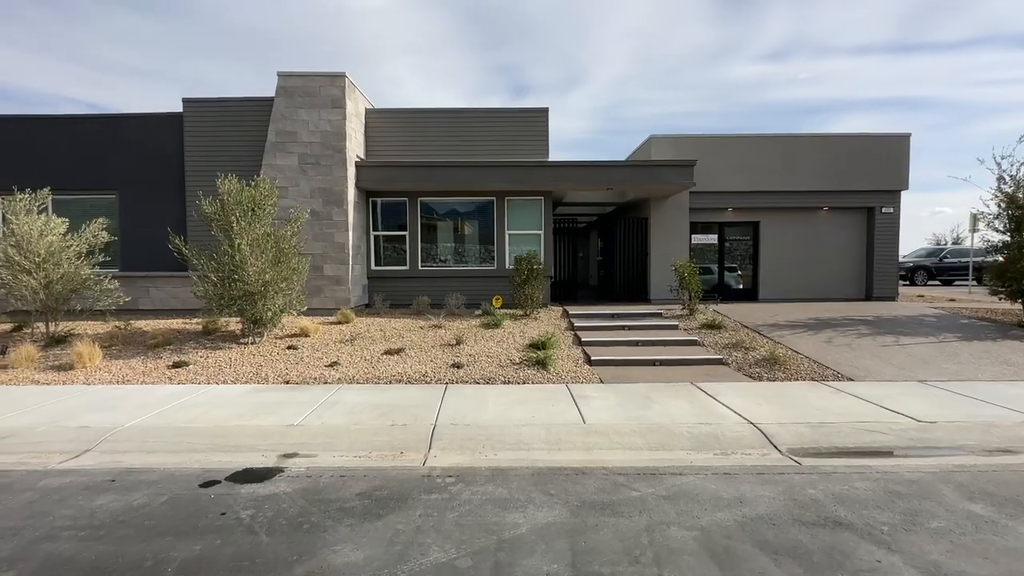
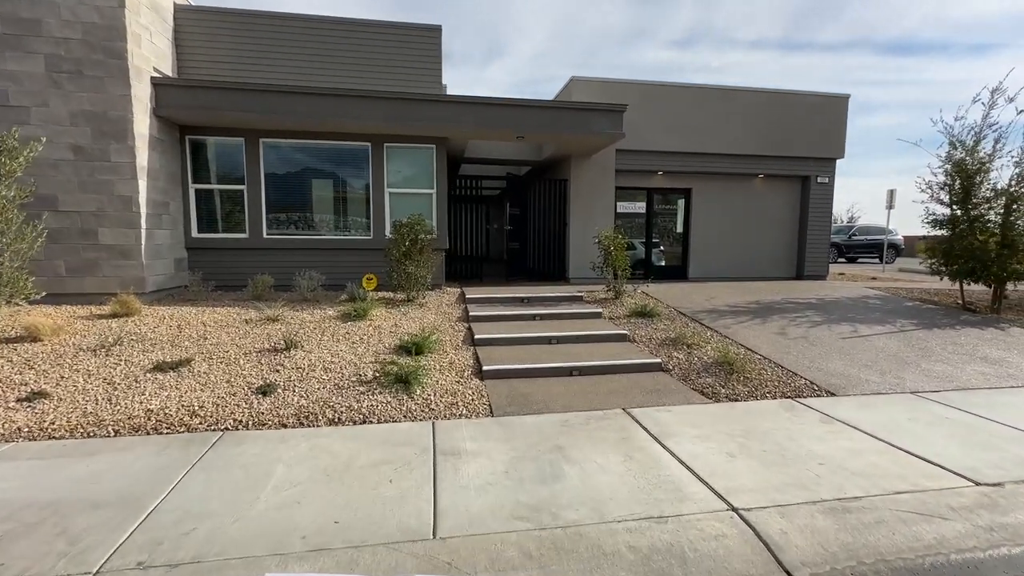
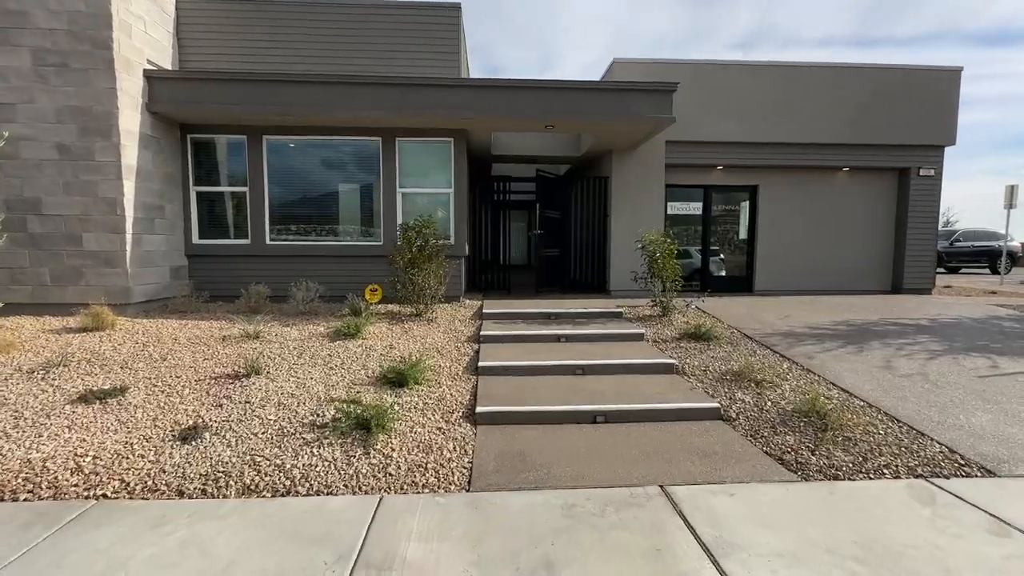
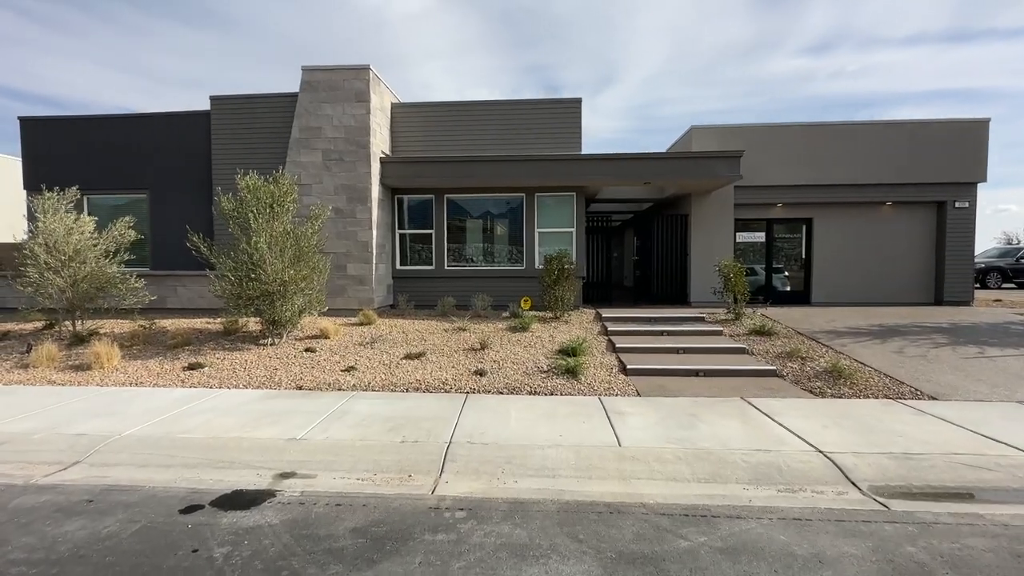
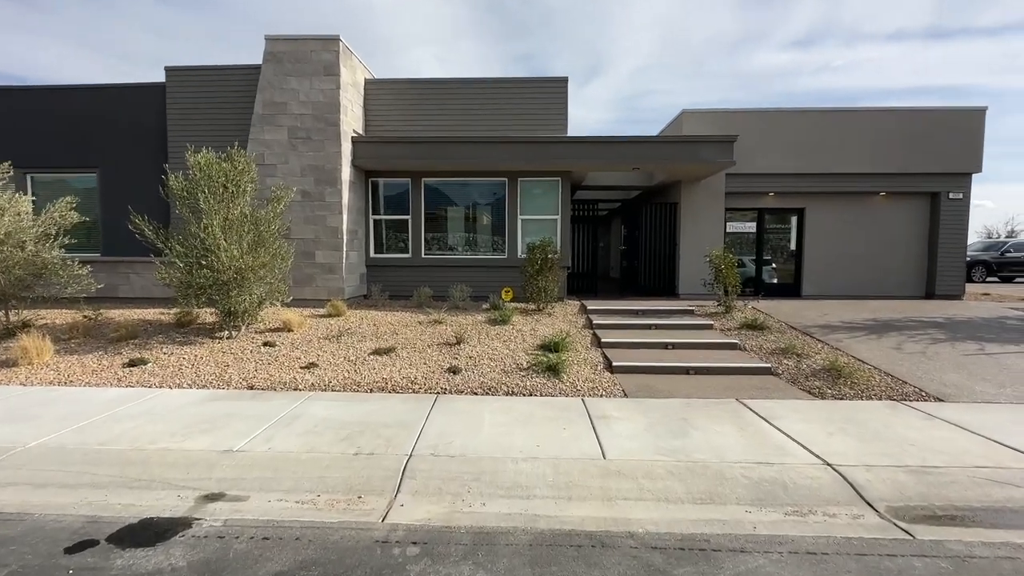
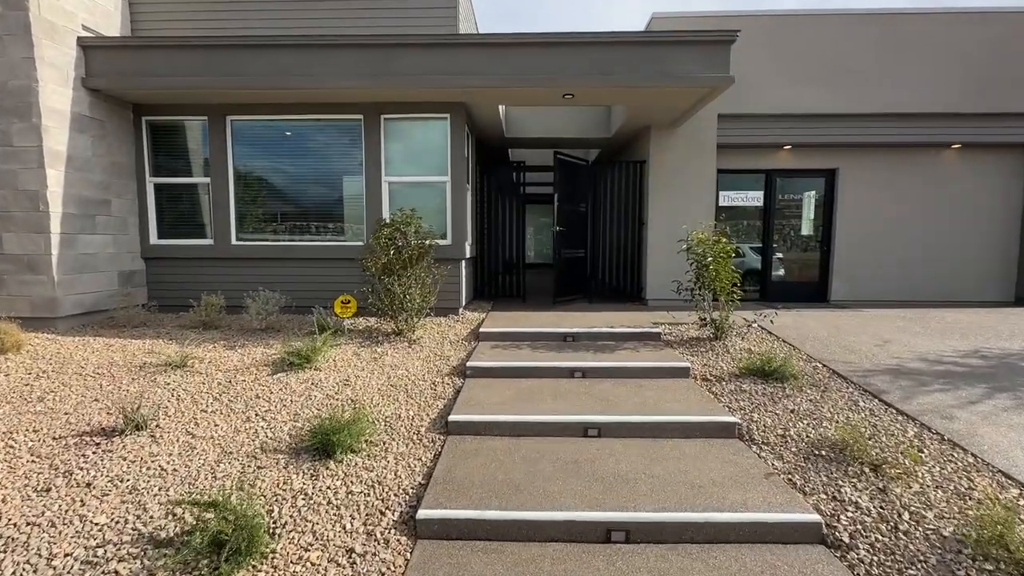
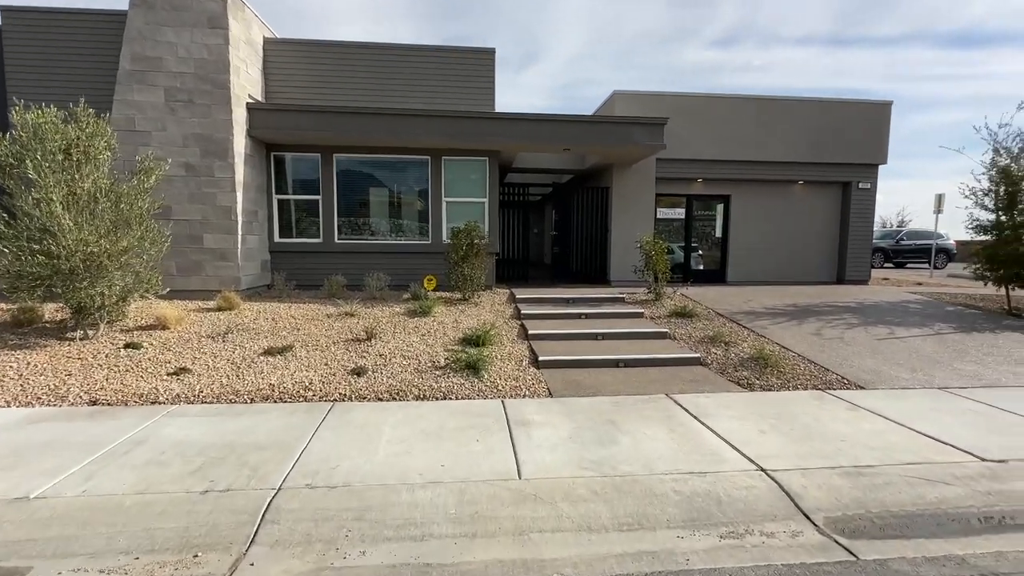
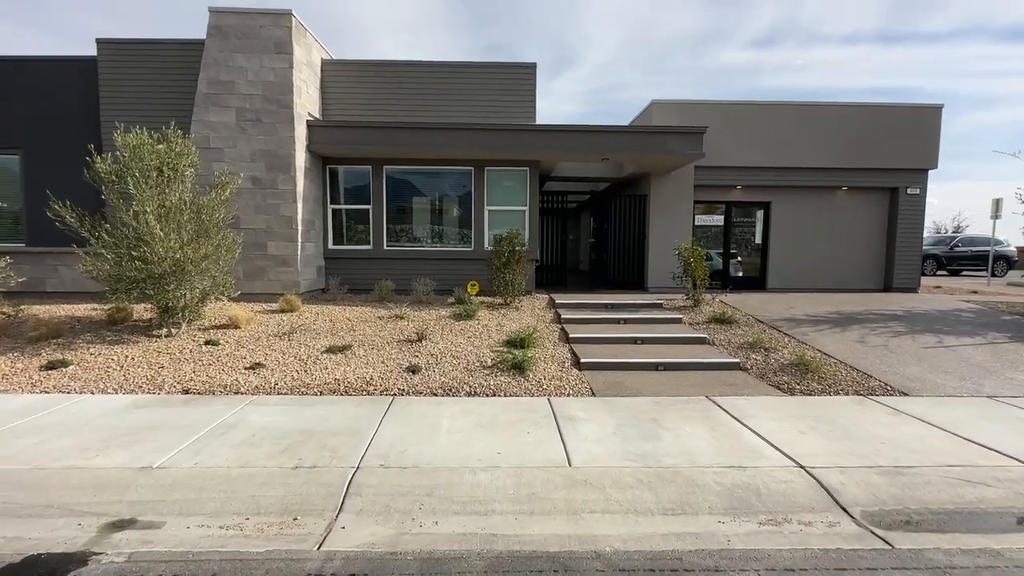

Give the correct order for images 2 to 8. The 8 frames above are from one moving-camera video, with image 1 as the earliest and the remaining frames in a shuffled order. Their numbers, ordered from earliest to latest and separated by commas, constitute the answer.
4, 5, 8, 7, 2, 3, 6
